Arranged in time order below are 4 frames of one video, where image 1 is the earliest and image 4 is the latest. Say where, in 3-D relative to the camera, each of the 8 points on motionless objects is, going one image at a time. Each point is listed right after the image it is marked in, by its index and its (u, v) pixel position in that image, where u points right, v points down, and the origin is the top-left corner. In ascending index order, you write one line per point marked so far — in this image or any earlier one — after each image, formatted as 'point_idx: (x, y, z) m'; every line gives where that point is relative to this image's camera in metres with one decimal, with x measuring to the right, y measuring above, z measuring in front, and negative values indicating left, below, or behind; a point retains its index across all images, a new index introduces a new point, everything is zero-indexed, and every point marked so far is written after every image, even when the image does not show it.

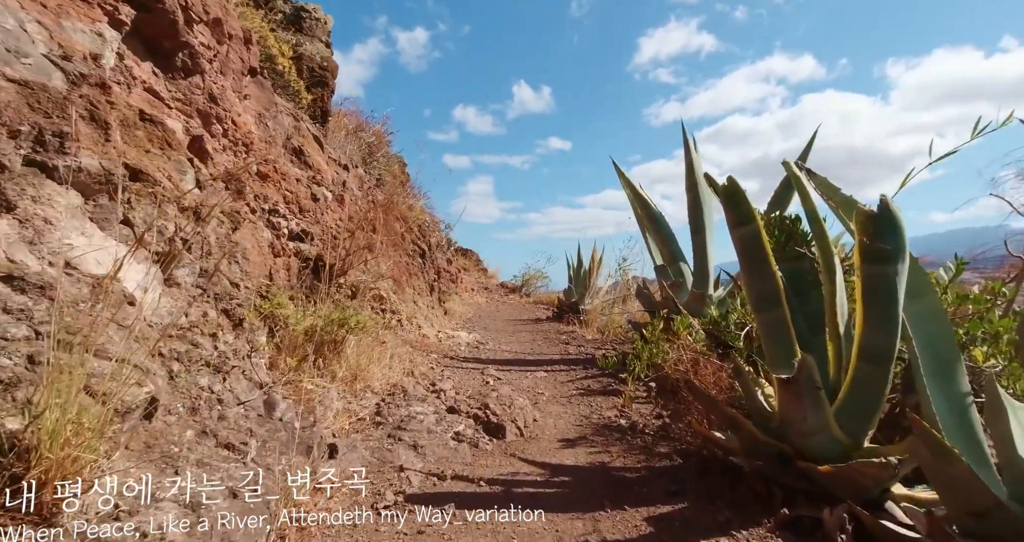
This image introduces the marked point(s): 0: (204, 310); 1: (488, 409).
0: (-1.3, -0.2, +2.0) m
1: (-0.1, -0.8, +2.8) m
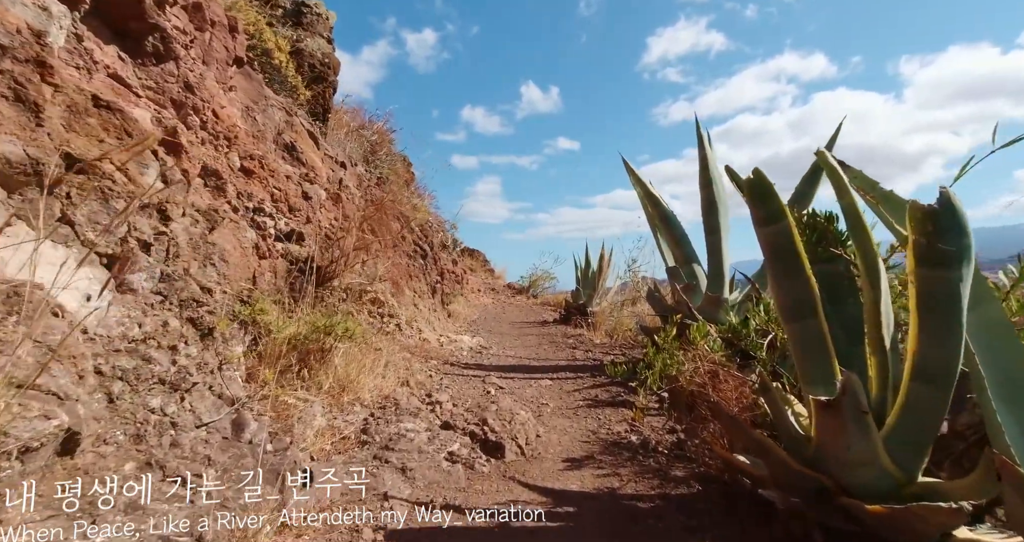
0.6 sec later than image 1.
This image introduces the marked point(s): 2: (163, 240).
0: (-1.3, -0.2, +1.8) m
1: (-0.1, -0.8, +2.6) m
2: (-1.5, +0.1, +2.1) m
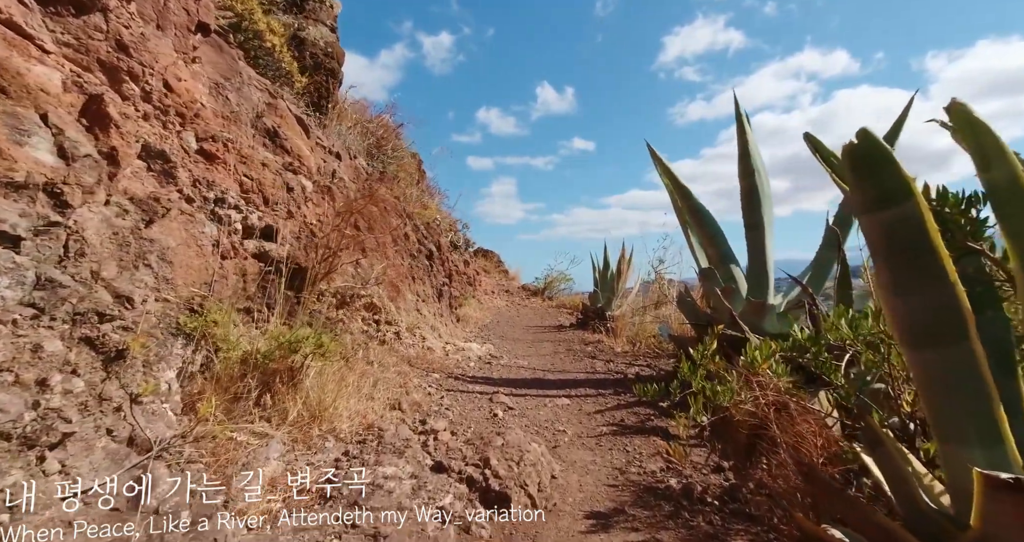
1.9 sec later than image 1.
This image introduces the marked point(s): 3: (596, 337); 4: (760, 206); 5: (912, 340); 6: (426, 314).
0: (-1.3, -0.2, +1.4) m
1: (-0.1, -0.8, +2.0) m
2: (-1.5, +0.1, +1.6) m
3: (+1.2, -0.9, +6.9) m
4: (+1.9, +0.5, +3.9) m
5: (+1.0, -0.2, +1.2) m
6: (-0.9, -0.5, +5.3) m
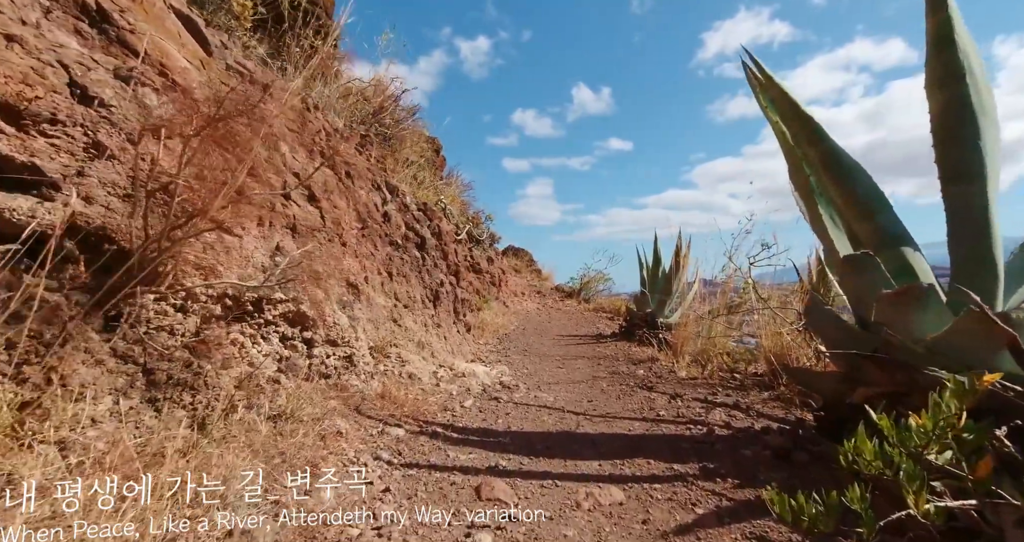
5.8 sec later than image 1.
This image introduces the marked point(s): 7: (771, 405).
0: (-1.4, -0.1, -0.2) m
1: (-0.2, -0.8, +0.4) m
2: (-1.6, +0.2, +0.1) m
3: (+1.4, -0.9, +5.1) m
4: (+2.0, +0.6, +2.1) m
5: (+0.9, -0.1, -0.5) m
6: (-0.8, -0.4, +3.7) m
7: (+1.7, -0.9, +3.3) m
